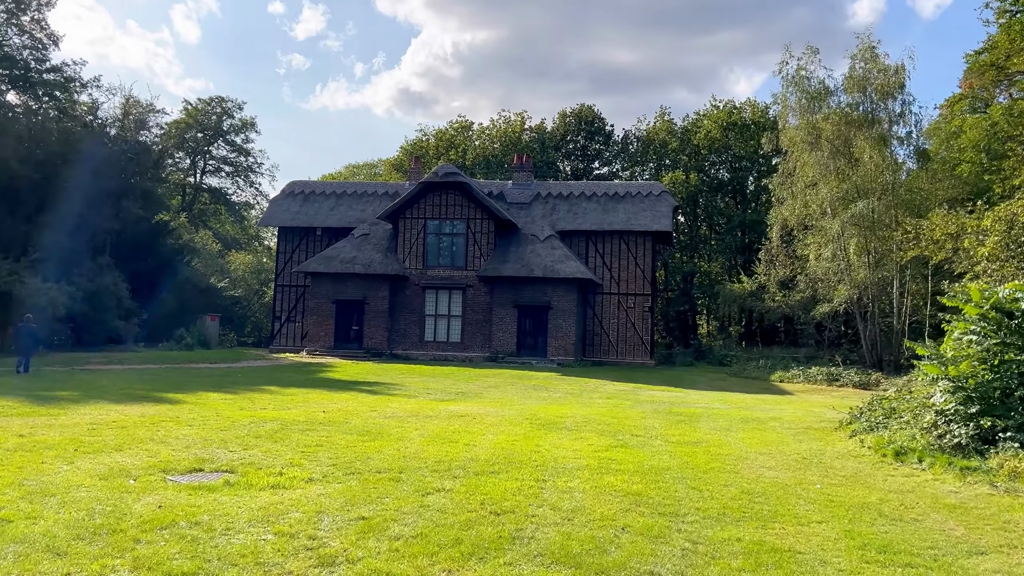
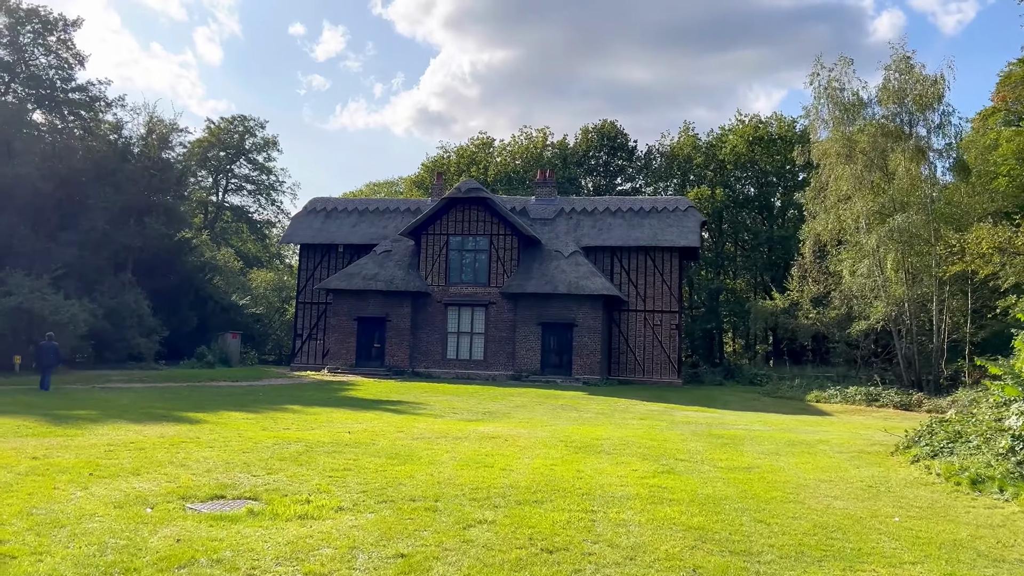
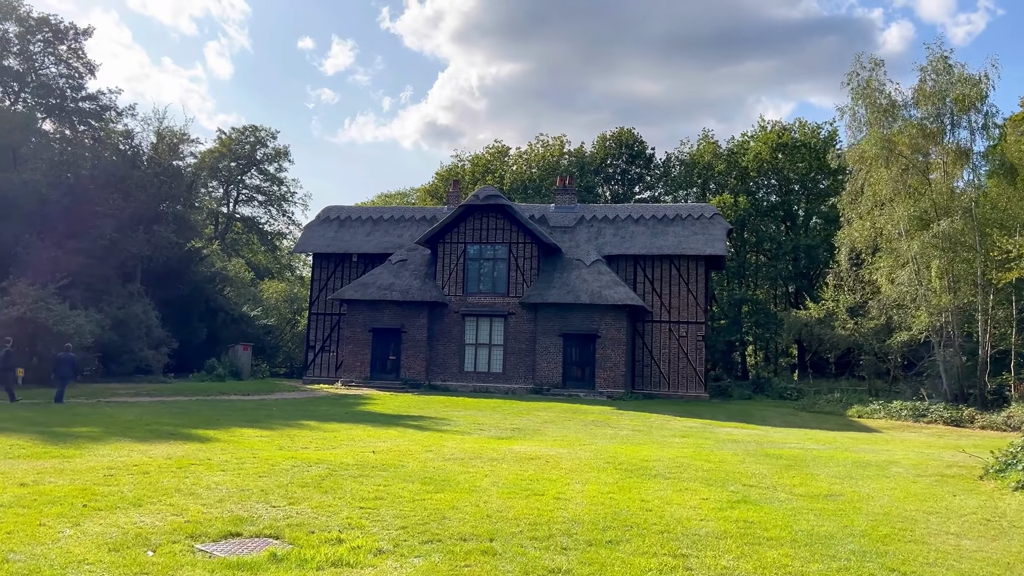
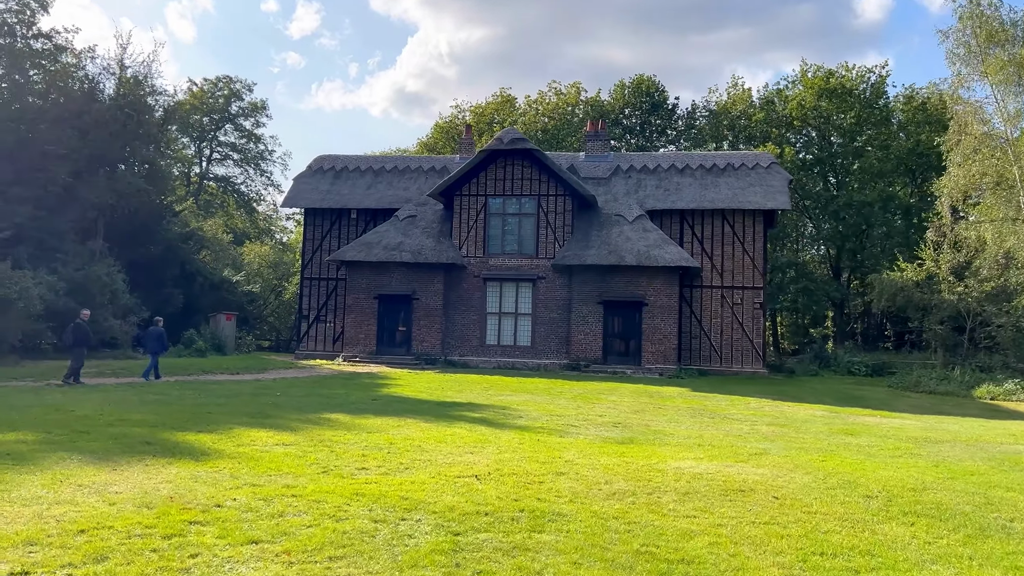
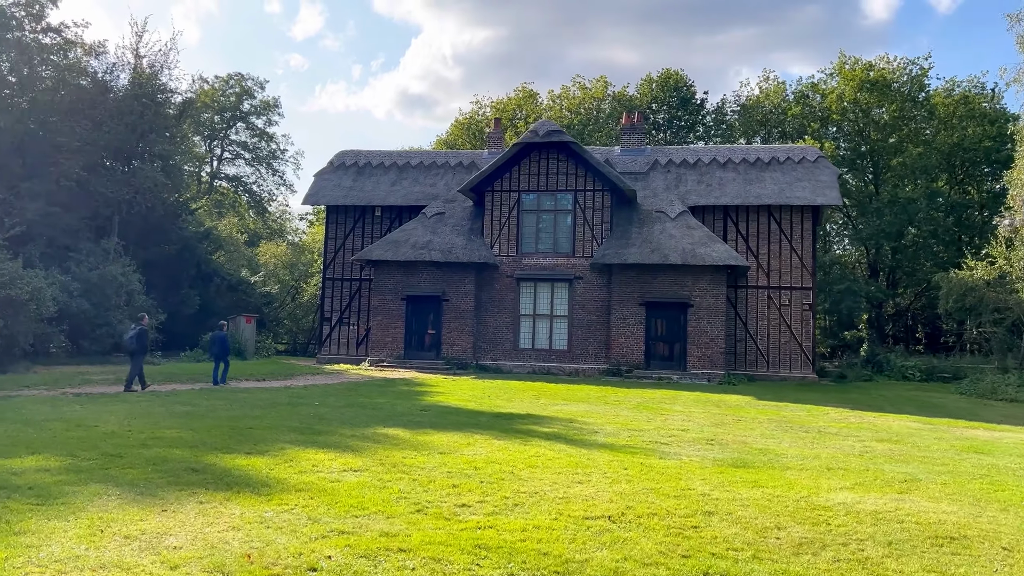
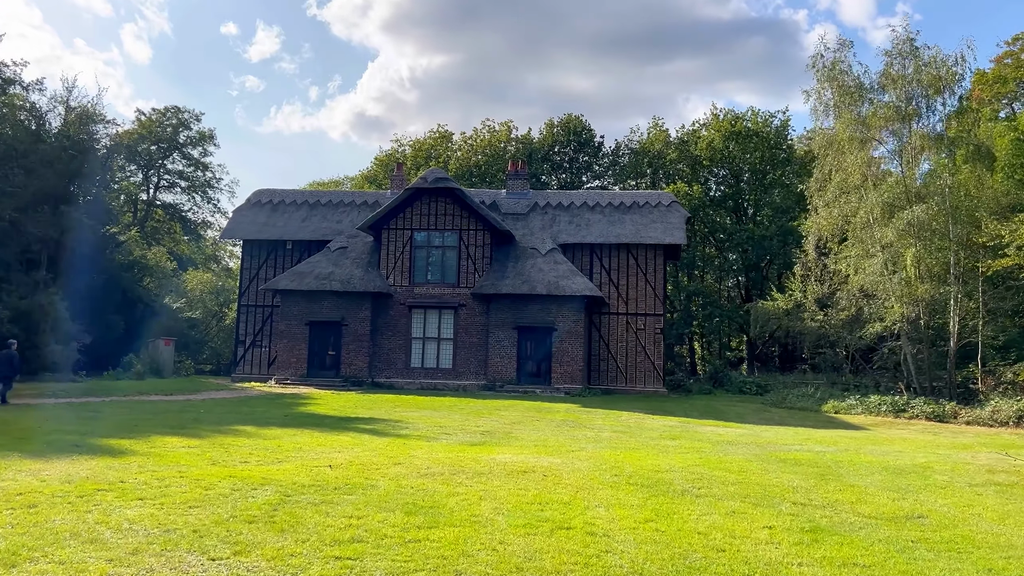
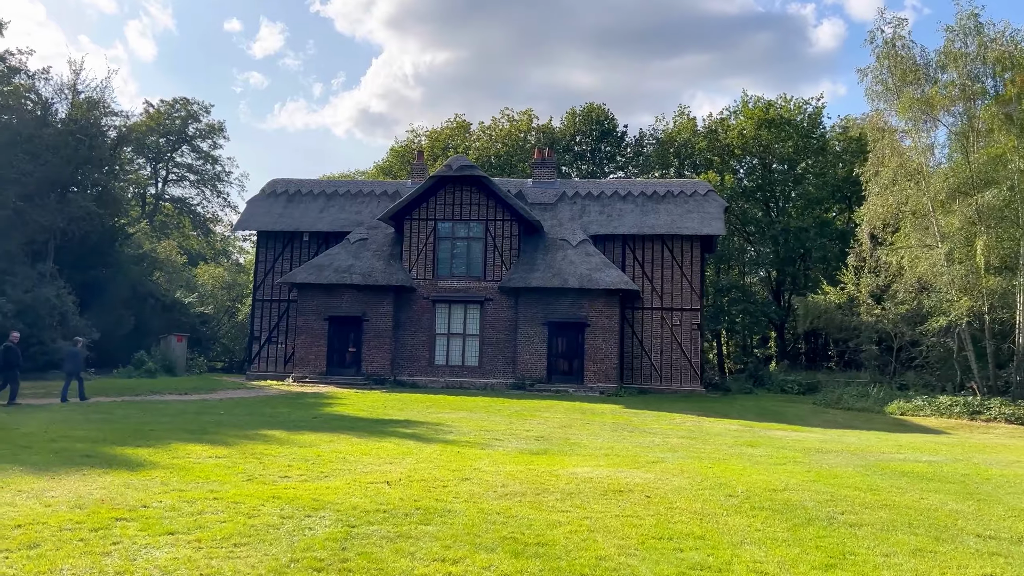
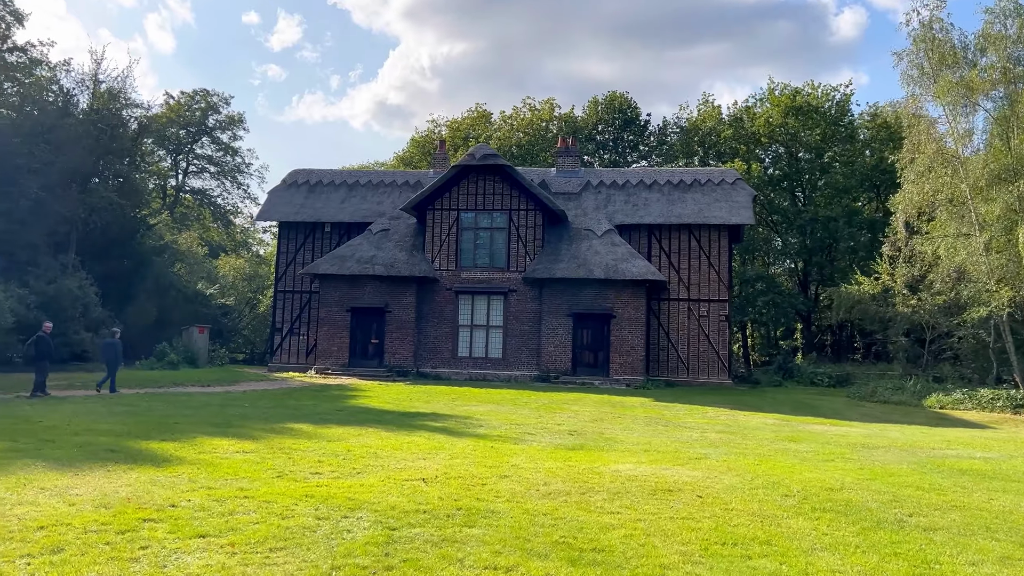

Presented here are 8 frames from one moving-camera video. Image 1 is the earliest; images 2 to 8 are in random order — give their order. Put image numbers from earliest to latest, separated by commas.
2, 3, 6, 7, 8, 4, 5
